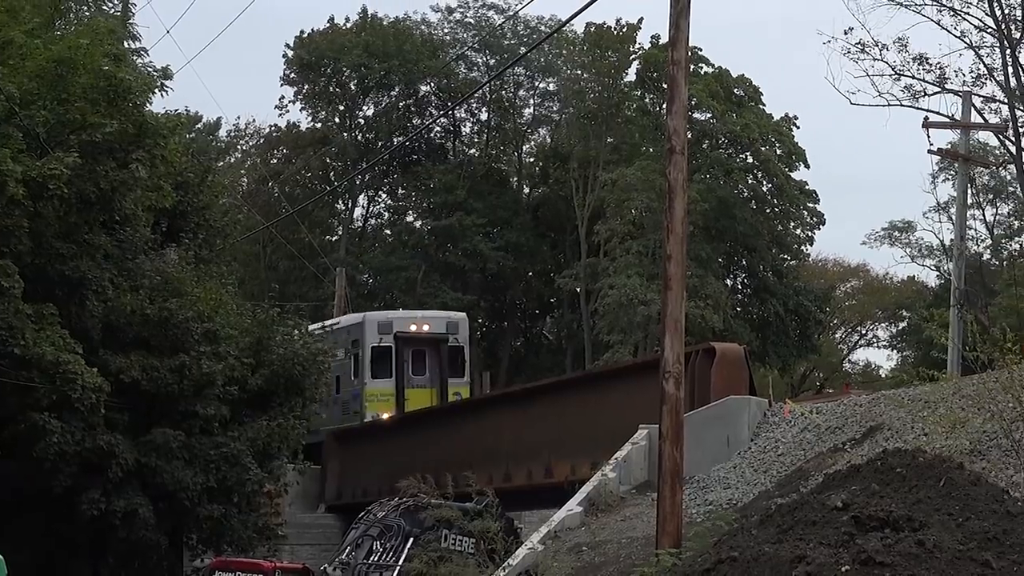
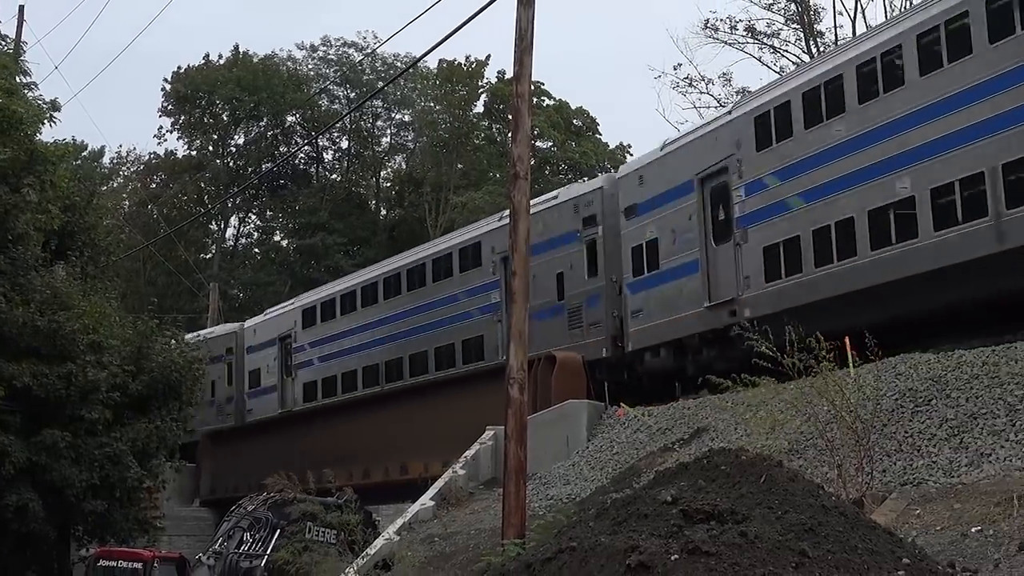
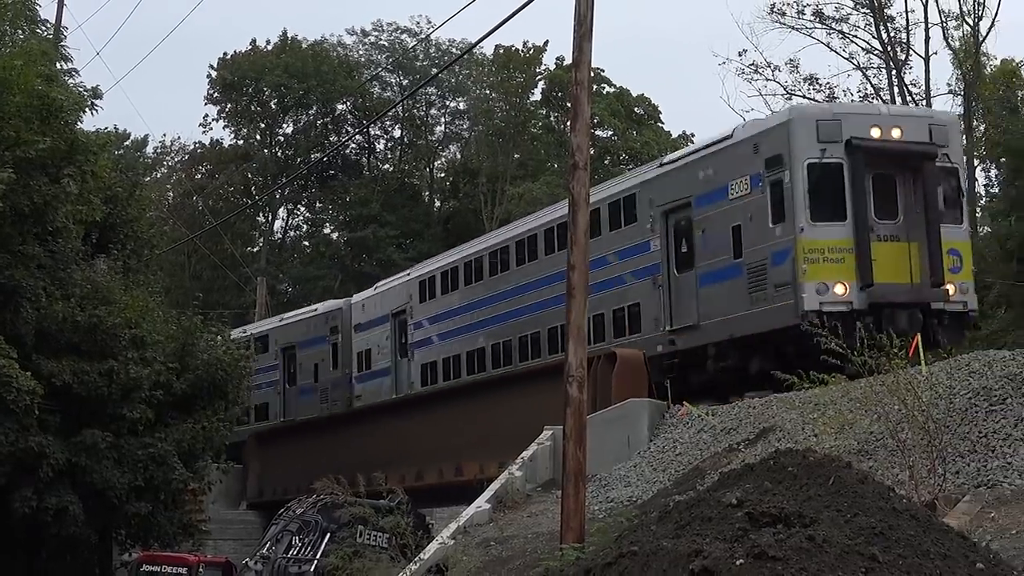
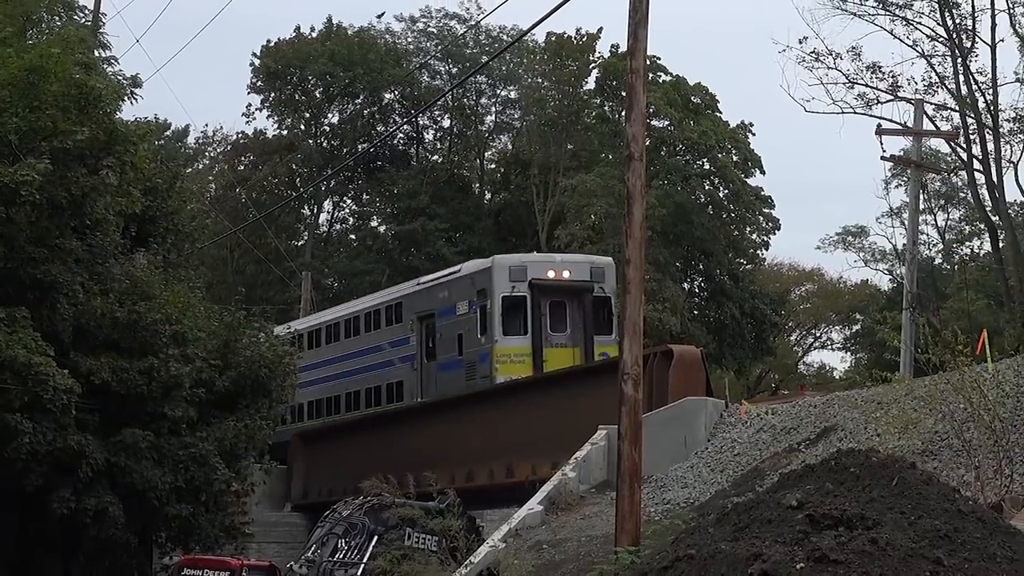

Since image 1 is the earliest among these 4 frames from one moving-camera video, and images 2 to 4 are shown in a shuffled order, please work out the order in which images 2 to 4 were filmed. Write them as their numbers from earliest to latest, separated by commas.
4, 3, 2
